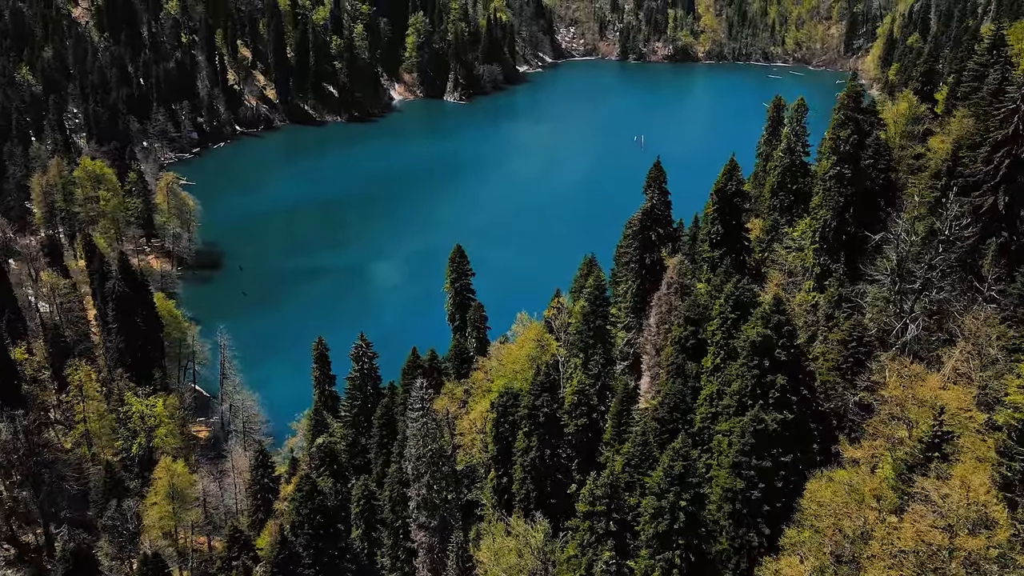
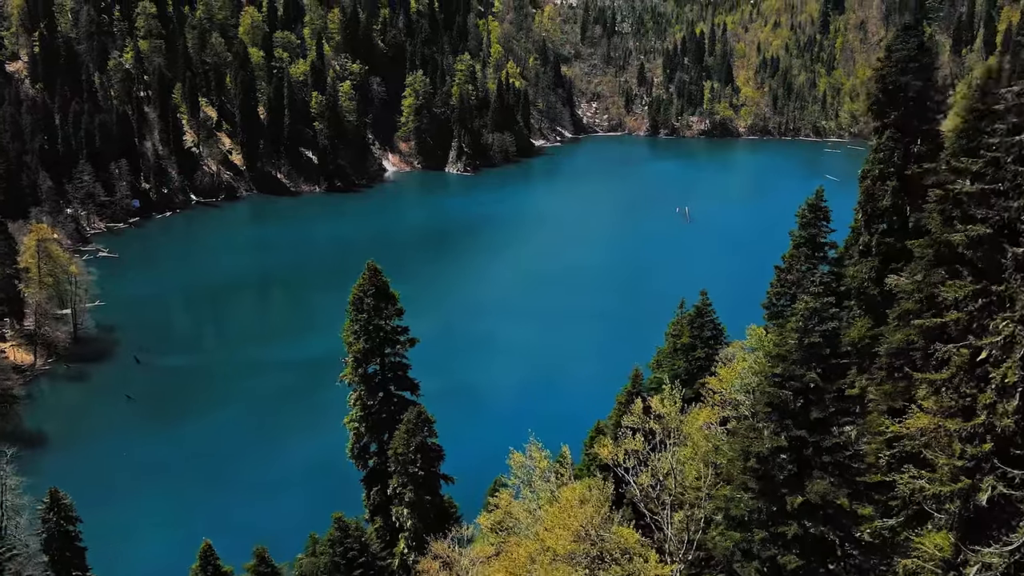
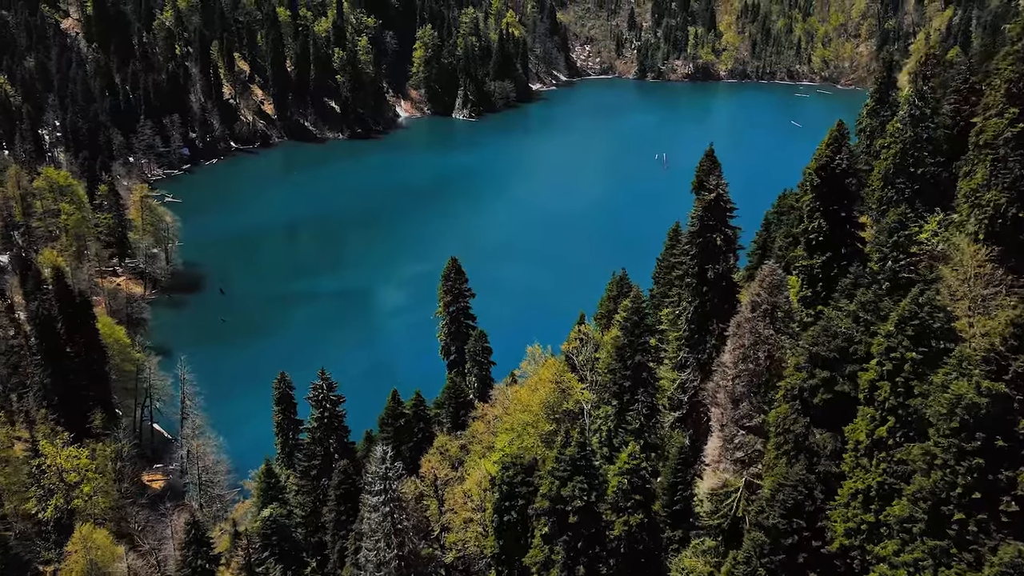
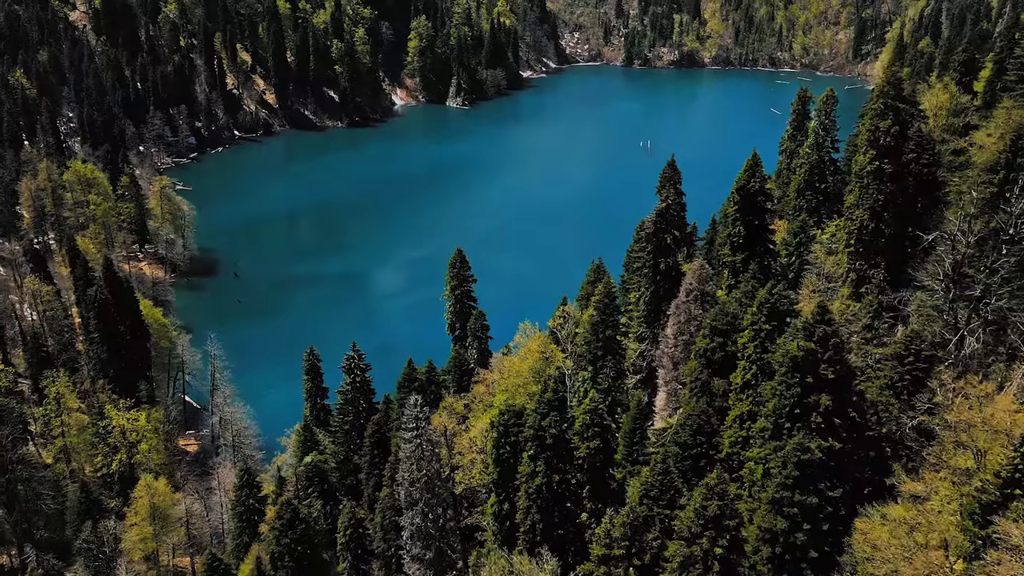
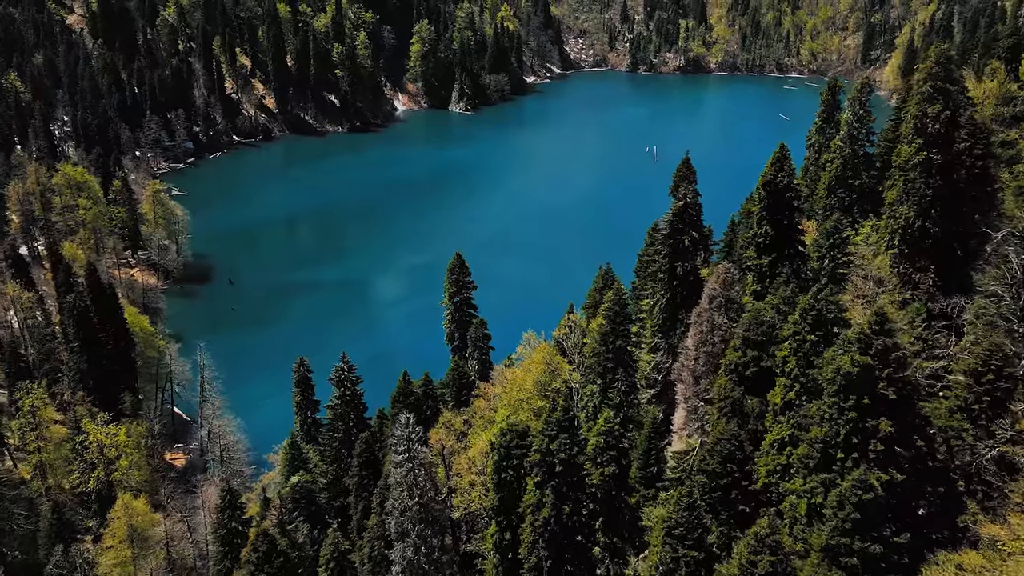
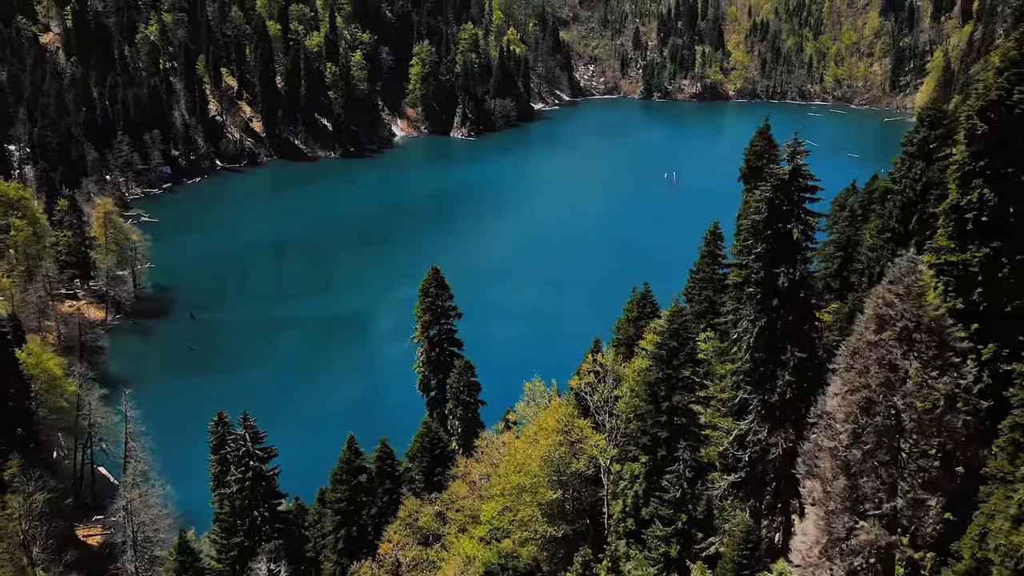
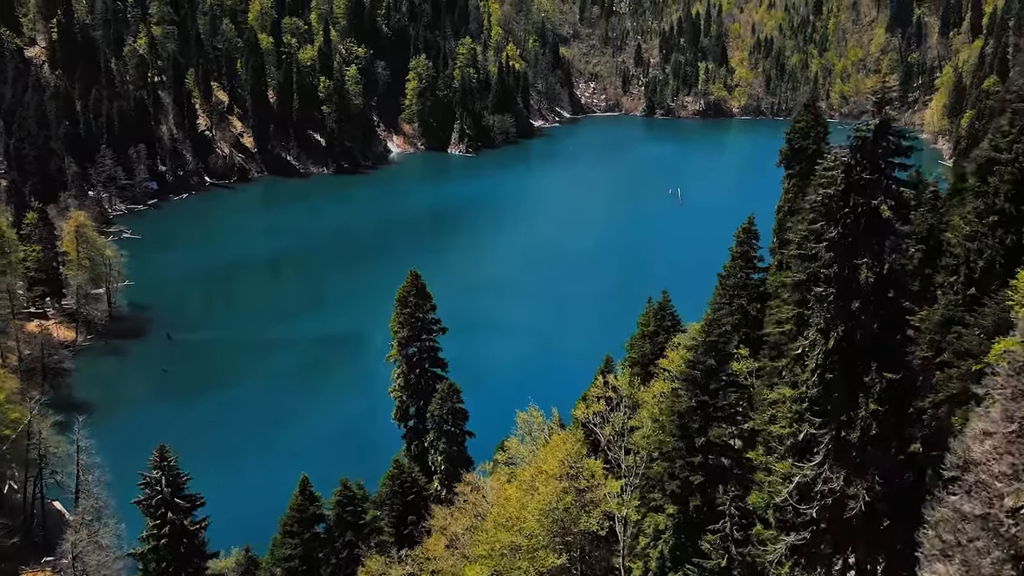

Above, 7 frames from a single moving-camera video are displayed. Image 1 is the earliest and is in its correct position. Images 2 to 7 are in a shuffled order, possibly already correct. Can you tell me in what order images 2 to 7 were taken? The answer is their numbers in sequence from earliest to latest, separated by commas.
4, 5, 3, 6, 7, 2
